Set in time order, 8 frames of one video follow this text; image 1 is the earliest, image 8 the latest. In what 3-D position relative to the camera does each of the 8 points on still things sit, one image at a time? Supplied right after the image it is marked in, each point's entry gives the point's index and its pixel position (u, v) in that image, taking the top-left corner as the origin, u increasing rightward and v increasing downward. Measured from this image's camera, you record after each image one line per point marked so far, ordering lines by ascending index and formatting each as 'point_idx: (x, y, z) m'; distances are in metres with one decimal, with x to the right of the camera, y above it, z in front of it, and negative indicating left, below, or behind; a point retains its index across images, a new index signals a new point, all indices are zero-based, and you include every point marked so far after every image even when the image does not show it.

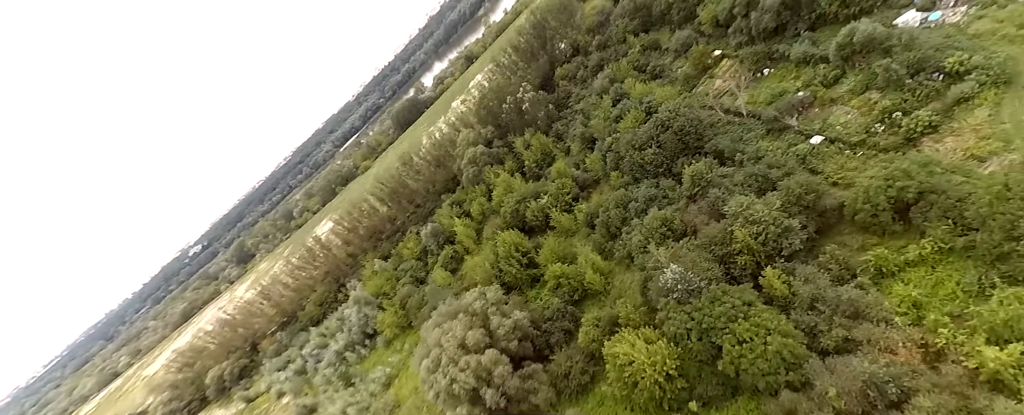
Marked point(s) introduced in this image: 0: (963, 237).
0: (+12.0, -0.8, +11.6) m
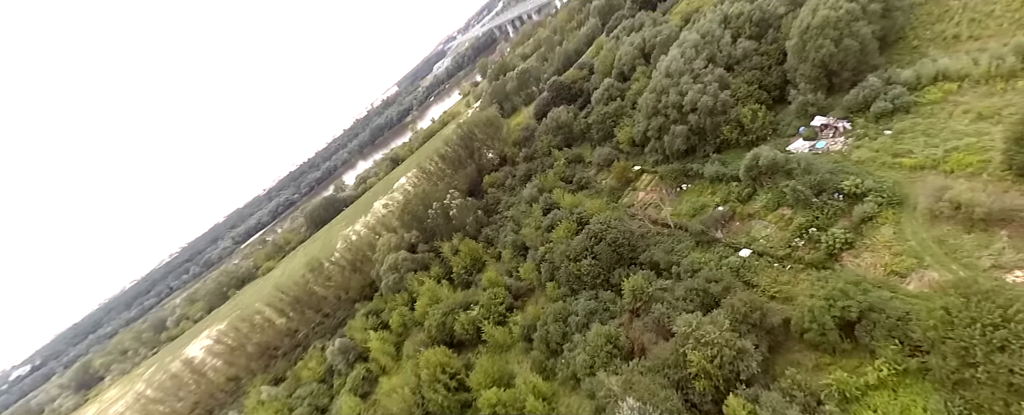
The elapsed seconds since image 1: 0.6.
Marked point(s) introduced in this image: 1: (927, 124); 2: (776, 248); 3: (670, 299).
0: (+10.4, -3.9, +11.4) m
1: (+17.7, +3.6, +18.7) m
2: (+10.3, -1.6, +17.1) m
3: (+6.0, -3.5, +16.5) m
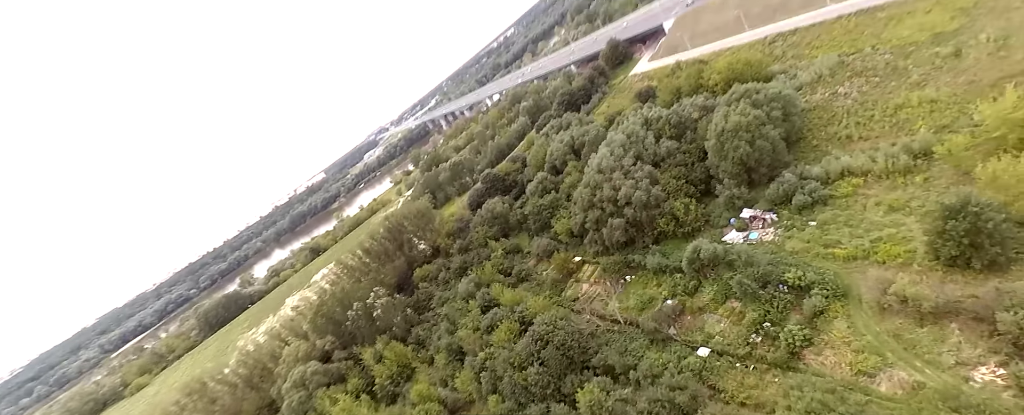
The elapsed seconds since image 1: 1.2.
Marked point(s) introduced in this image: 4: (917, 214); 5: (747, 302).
0: (+9.1, -6.2, +10.0) m
1: (+15.0, -0.4, +19.7) m
2: (+8.1, -5.1, +16.0) m
3: (+3.9, -6.7, +14.4) m
4: (+16.4, -0.3, +17.7) m
5: (+9.5, -3.8, +17.6) m
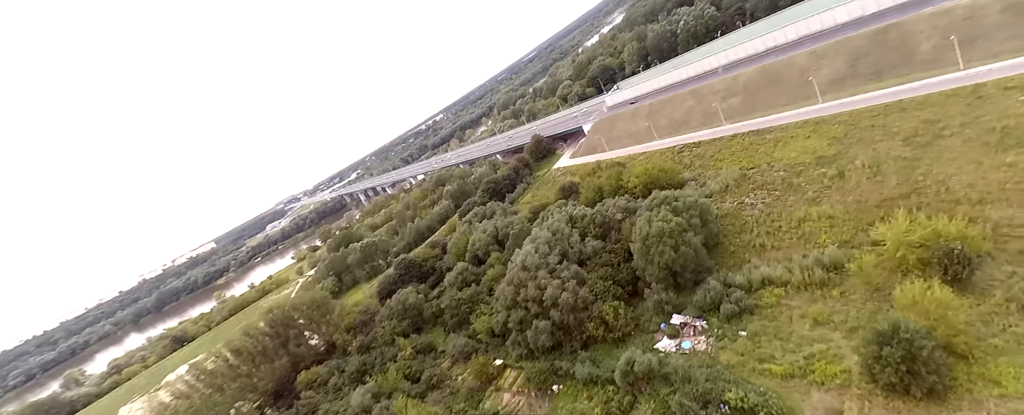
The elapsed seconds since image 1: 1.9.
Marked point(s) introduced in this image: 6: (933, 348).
0: (+7.2, -8.7, +7.7) m
1: (+11.5, -5.2, +19.3) m
2: (+5.2, -8.6, +13.6) m
3: (+1.3, -9.7, +11.0) m
4: (+13.2, -4.9, +17.5) m
5: (+6.3, -7.8, +15.6) m
6: (+12.9, -4.3, +13.4) m
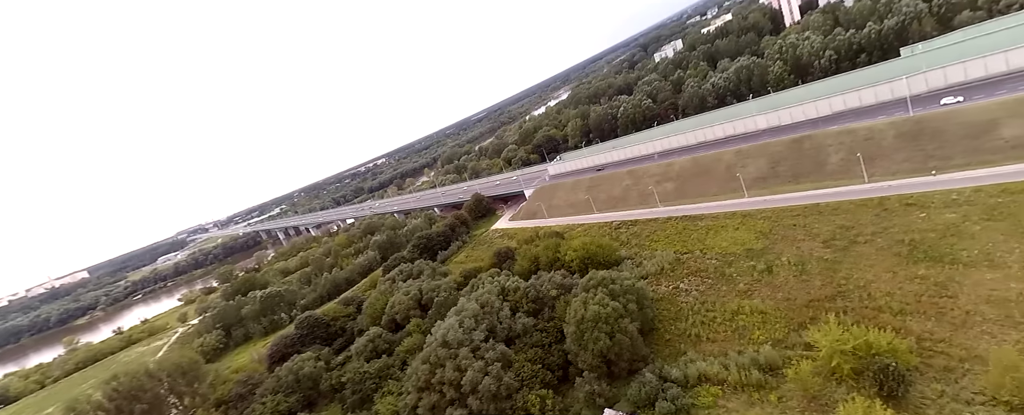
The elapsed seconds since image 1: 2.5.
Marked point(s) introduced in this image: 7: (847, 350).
0: (+5.2, -10.5, +5.2) m
1: (+8.0, -9.1, +17.6) m
2: (+2.3, -10.9, +10.7) m
3: (-1.2, -11.2, +7.5) m
4: (+9.9, -8.7, +16.2) m
5: (+3.1, -10.5, +12.9) m
6: (+10.3, -7.5, +12.1) m
7: (+13.4, -5.6, +17.4) m
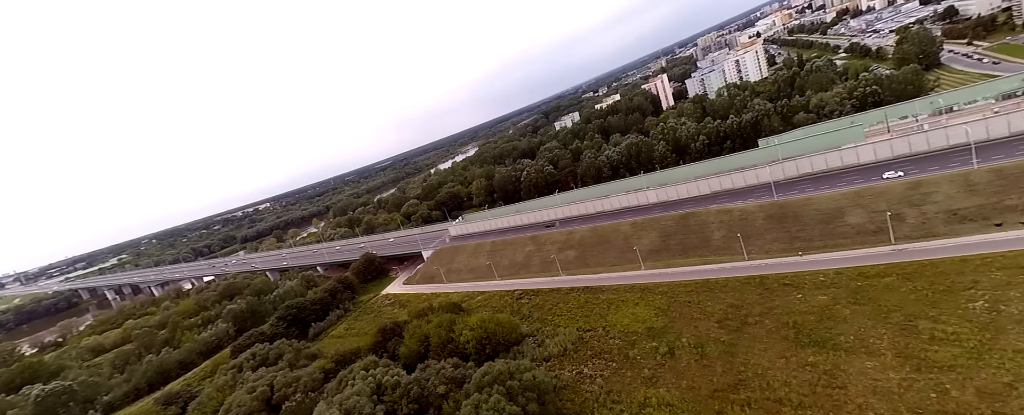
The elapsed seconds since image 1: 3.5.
0: (+3.6, -12.0, +1.5) m
1: (+3.7, -12.2, +14.3) m
2: (-0.4, -12.9, +6.2) m
3: (-3.1, -12.5, +2.3) m
4: (+5.9, -11.8, +13.4) m
5: (-0.1, -12.8, +8.6) m
6: (+7.2, -10.1, +9.8) m
7: (+9.1, -9.1, +15.7) m
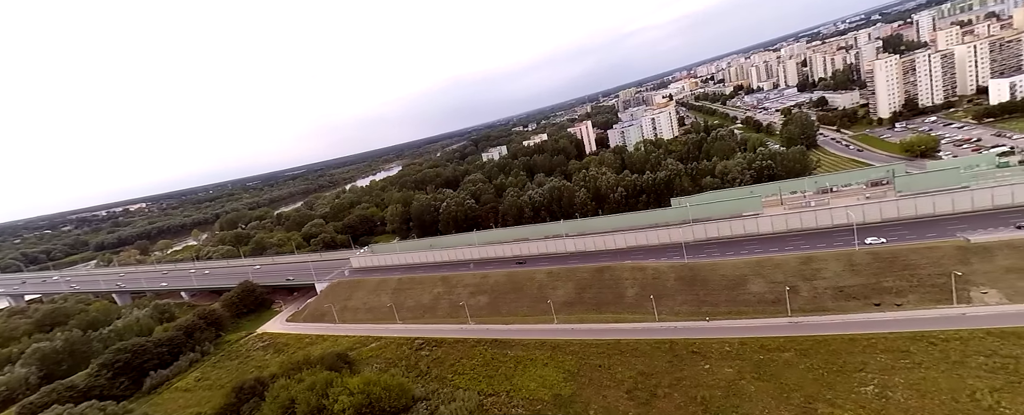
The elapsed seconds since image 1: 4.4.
0: (+2.1, -13.3, -1.9) m
1: (-0.2, -14.3, +10.7) m
2: (-2.8, -14.1, +1.9) m
3: (-4.7, -13.3, -2.4) m
4: (+2.2, -14.0, +10.2) m
5: (-2.9, -14.2, +4.3) m
6: (+4.2, -12.3, +7.0) m
7: (+5.0, -11.8, +13.2) m
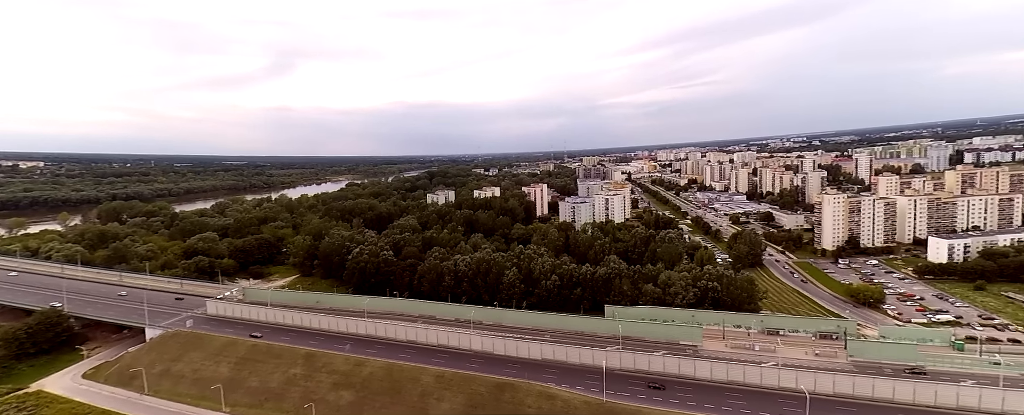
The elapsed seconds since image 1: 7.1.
0: (-3.2, -15.9, -11.4) m
1: (-7.2, -17.4, +0.6) m
2: (-8.6, -16.0, -8.3) m
3: (-9.8, -14.4, -12.6) m
4: (-4.8, -17.6, +0.5) m
5: (-9.0, -16.2, -5.9) m
6: (-2.1, -16.1, -2.4) m
7: (-1.9, -16.3, +4.0) m
